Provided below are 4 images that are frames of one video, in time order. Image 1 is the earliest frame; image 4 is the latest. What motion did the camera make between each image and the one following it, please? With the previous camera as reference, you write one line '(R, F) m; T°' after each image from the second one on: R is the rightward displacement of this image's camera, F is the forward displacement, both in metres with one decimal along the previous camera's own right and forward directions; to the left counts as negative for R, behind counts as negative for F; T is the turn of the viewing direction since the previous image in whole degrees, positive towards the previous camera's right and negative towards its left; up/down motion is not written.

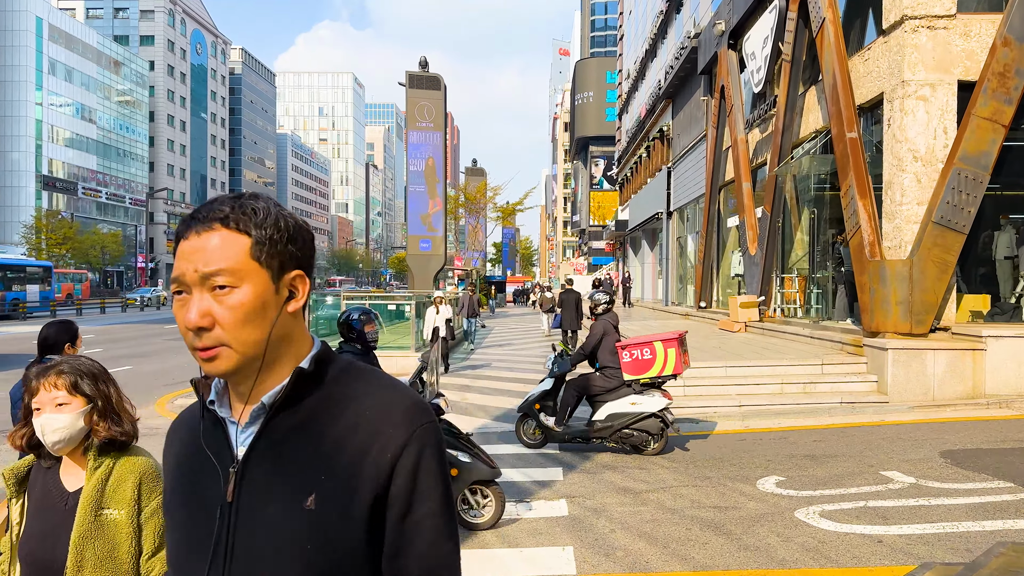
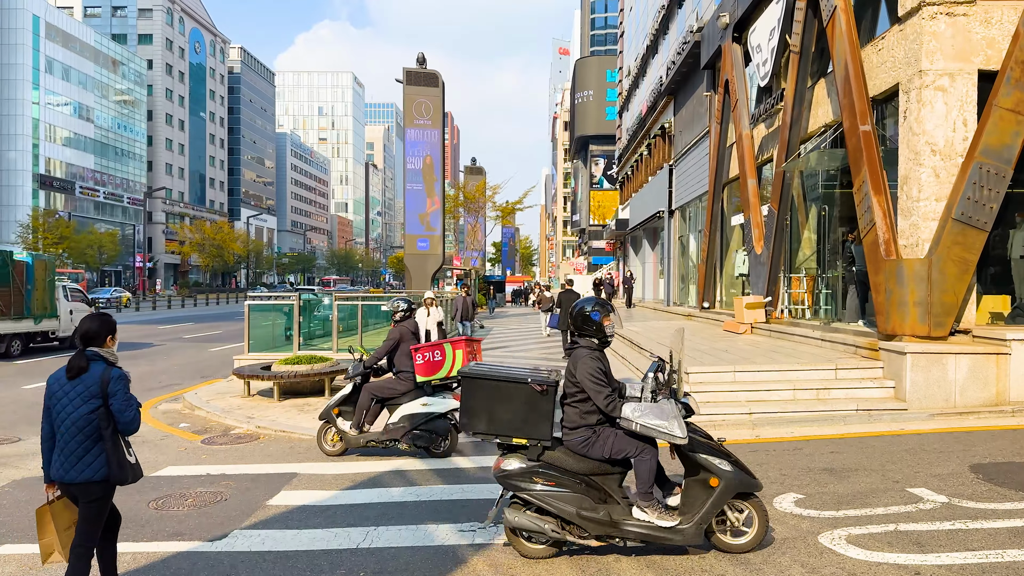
(0.0, +0.5) m; 0°
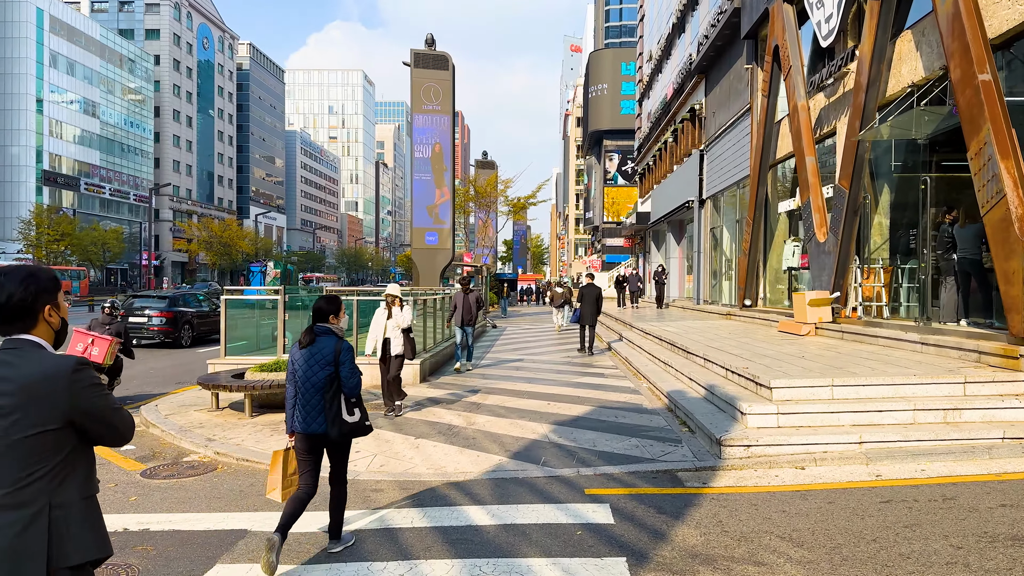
(-0.2, +2.1) m; -1°
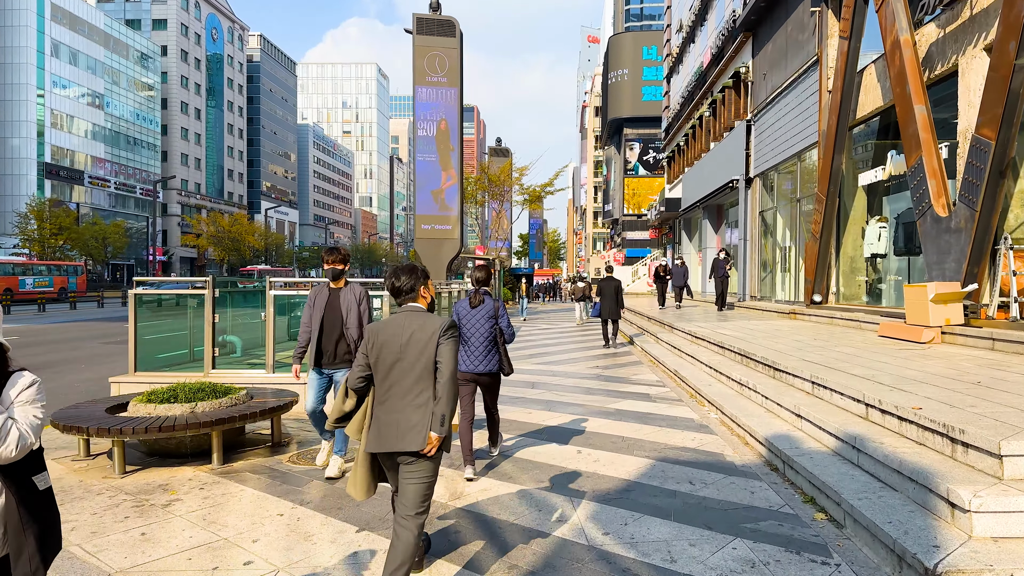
(0.0, +3.2) m; -1°
